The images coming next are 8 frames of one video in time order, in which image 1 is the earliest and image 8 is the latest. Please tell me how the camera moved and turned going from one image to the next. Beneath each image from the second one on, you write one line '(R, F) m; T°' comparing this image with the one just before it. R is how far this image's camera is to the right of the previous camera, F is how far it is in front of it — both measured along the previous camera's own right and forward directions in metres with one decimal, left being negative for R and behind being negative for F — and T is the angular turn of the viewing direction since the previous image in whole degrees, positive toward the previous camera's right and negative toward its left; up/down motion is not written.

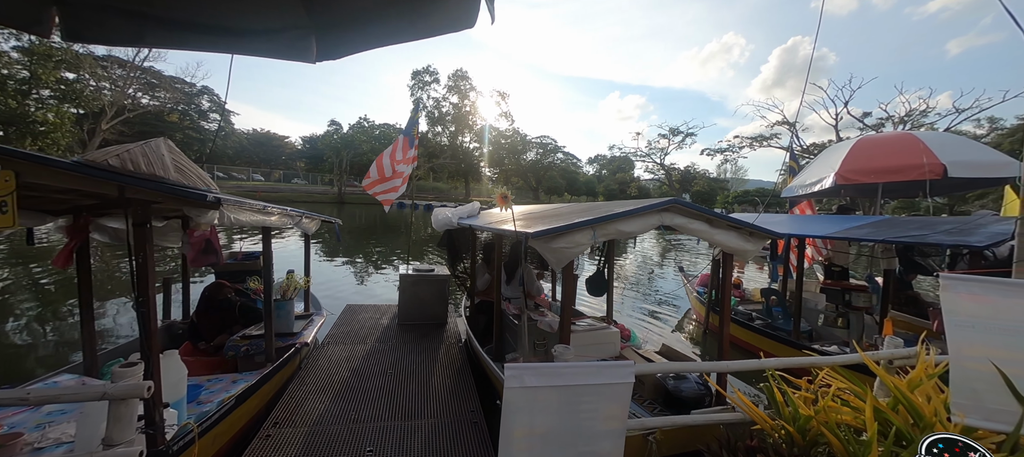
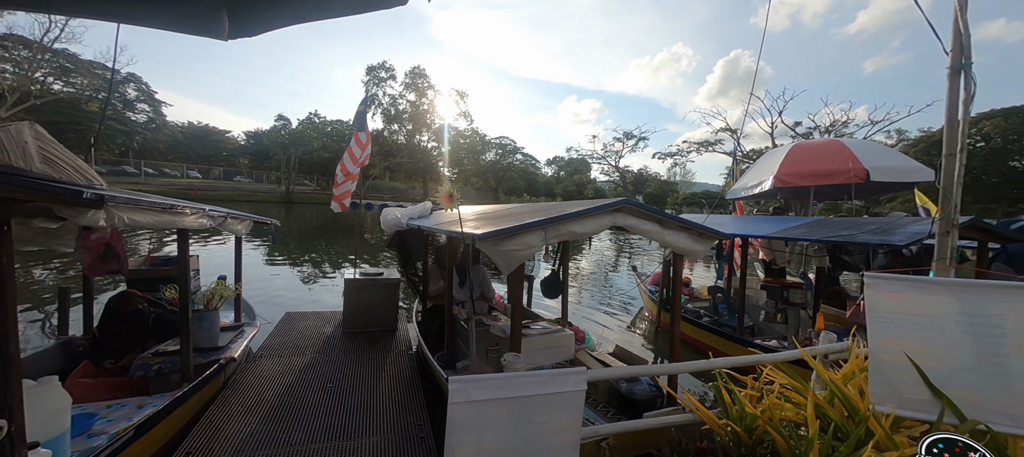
(+0.1, +0.2) m; +6°
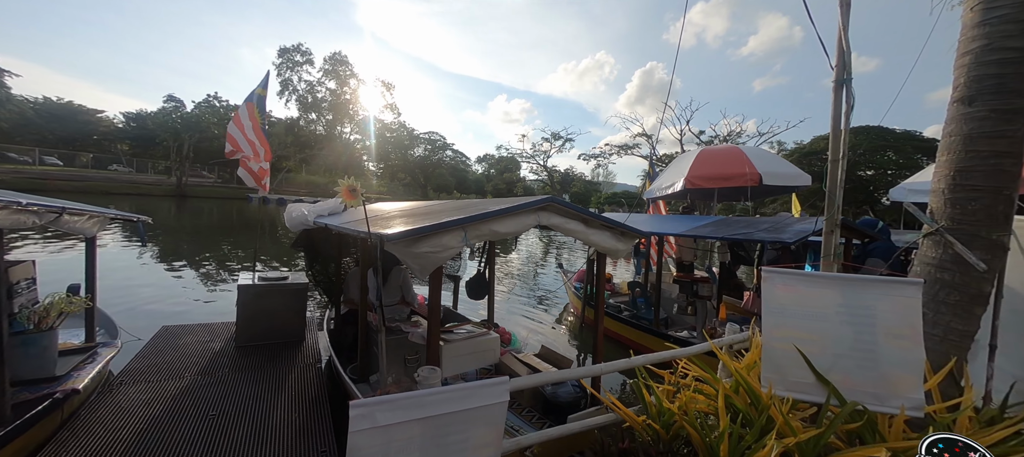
(+0.1, +0.2) m; +11°
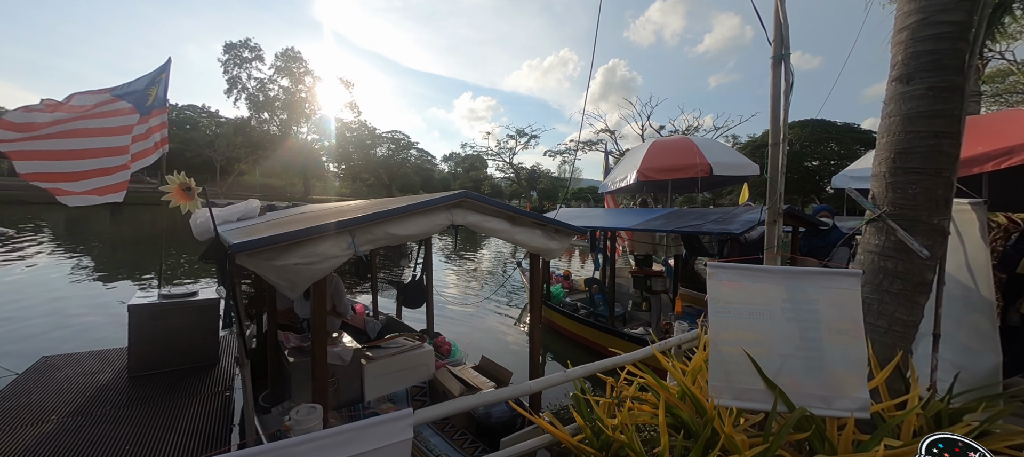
(+0.4, +0.3) m; +5°
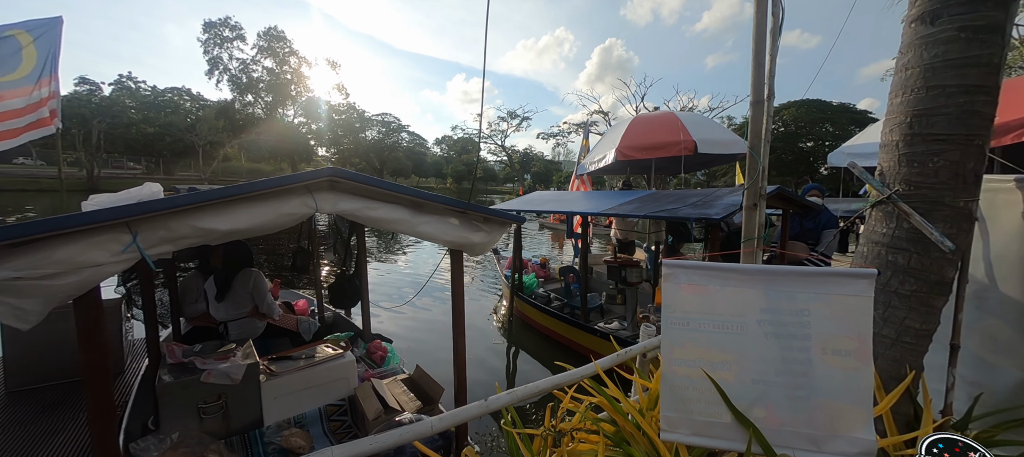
(+0.5, +0.6) m; +1°
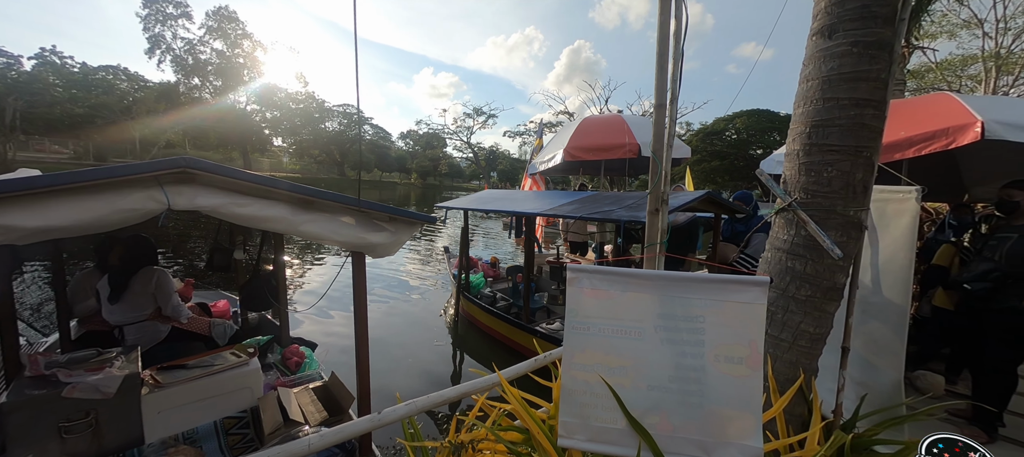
(+0.3, +0.1) m; +5°
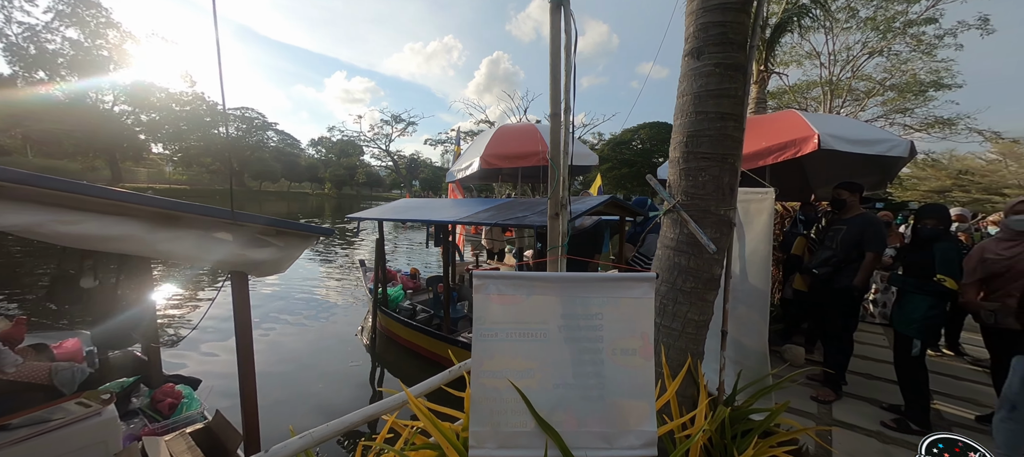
(+0.1, 0.0) m; +11°
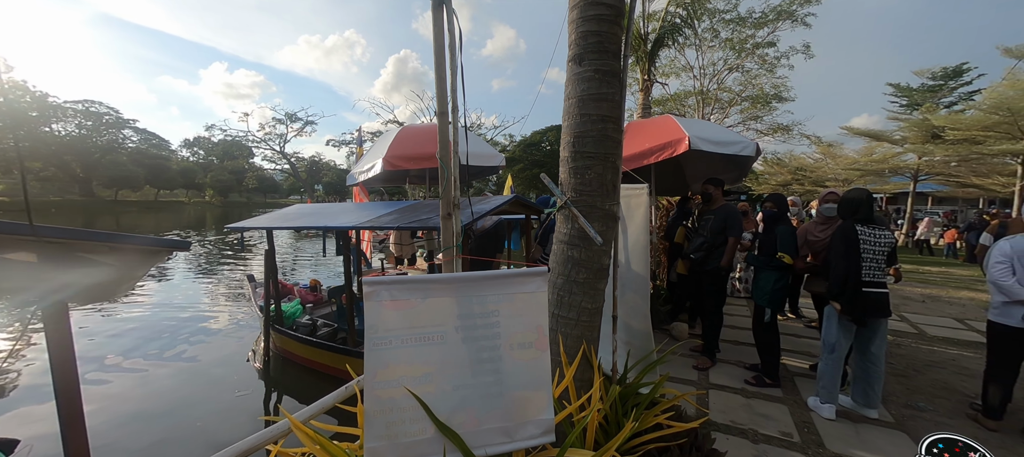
(+0.1, 0.0) m; +12°
